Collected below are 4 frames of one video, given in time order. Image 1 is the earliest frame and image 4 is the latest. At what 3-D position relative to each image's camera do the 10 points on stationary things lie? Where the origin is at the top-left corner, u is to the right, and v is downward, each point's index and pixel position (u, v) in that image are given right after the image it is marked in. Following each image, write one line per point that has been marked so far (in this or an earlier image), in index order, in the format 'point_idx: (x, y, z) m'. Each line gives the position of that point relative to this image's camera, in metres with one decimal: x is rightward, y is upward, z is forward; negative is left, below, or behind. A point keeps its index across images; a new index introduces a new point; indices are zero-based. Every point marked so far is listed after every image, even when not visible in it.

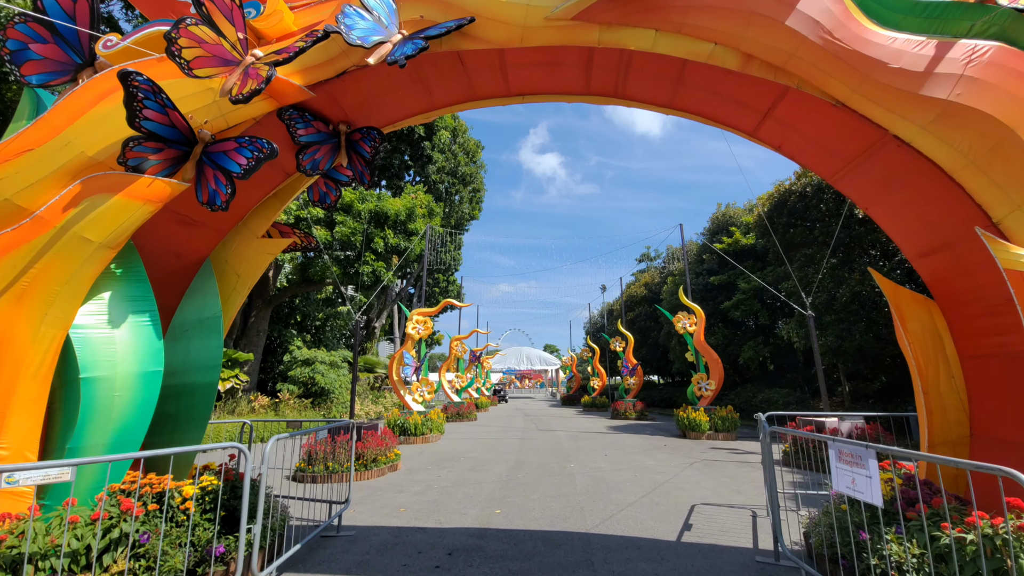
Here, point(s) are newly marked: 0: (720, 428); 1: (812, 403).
0: (+6.4, -4.3, +13.3) m
1: (+12.8, -4.9, +18.4) m
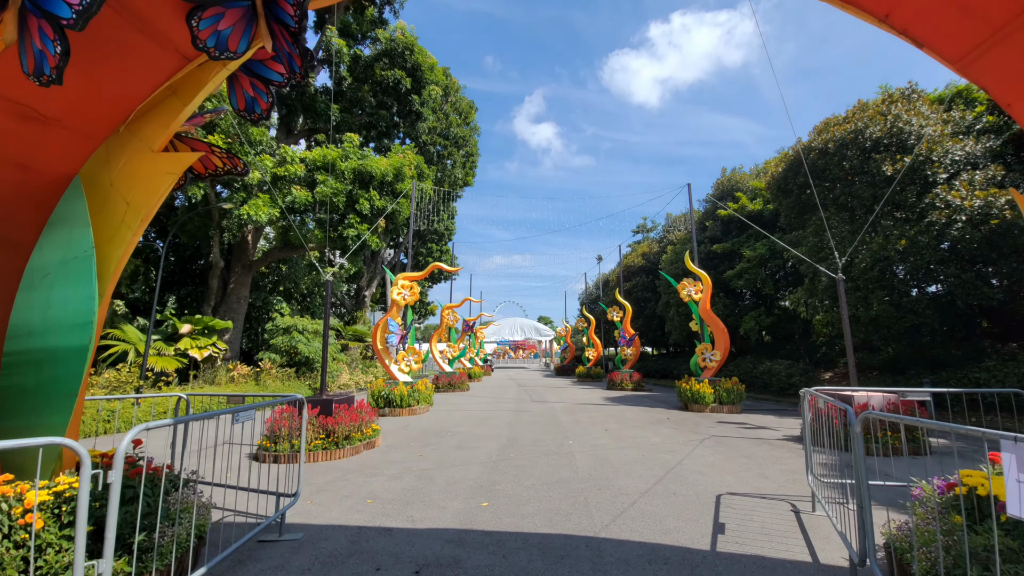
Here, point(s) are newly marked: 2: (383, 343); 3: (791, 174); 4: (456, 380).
0: (+6.2, -3.3, +12.5) m
1: (+12.5, -3.5, +17.6) m
2: (-4.0, -1.7, +13.3) m
3: (+9.8, +4.0, +14.9) m
4: (-2.6, -4.2, +19.6) m
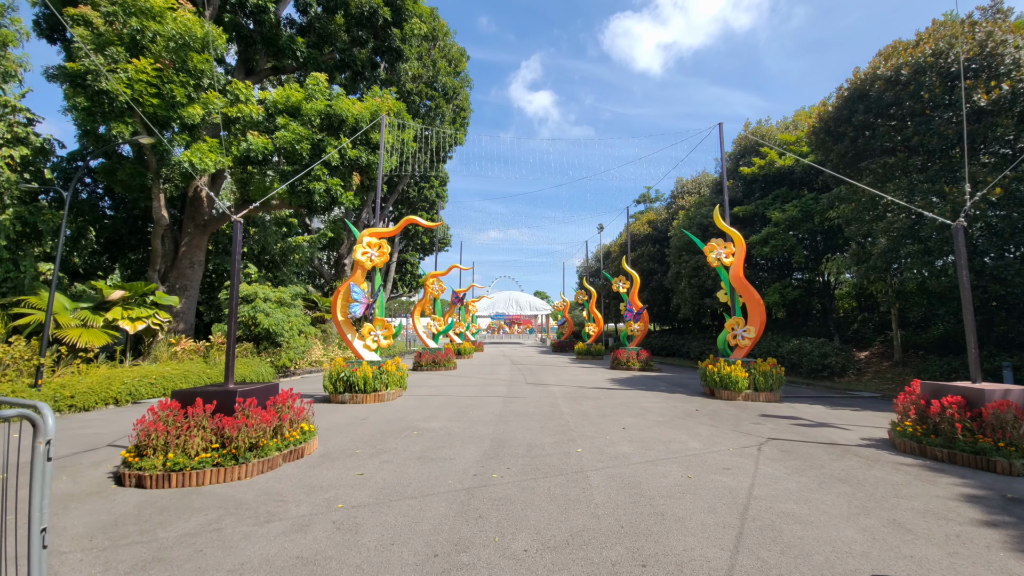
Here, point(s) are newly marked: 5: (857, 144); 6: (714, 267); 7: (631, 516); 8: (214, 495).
0: (+6.0, -2.4, +10.3) m
1: (+12.3, -2.4, +15.5) m
2: (-4.3, -0.7, +10.9) m
3: (+9.6, +5.0, +12.3) m
4: (-2.9, -2.8, +17.4) m
5: (+9.9, +4.1, +12.2) m
6: (+5.5, +0.6, +11.6) m
7: (+1.0, -2.0, +3.7) m
8: (-3.1, -2.1, +4.4) m
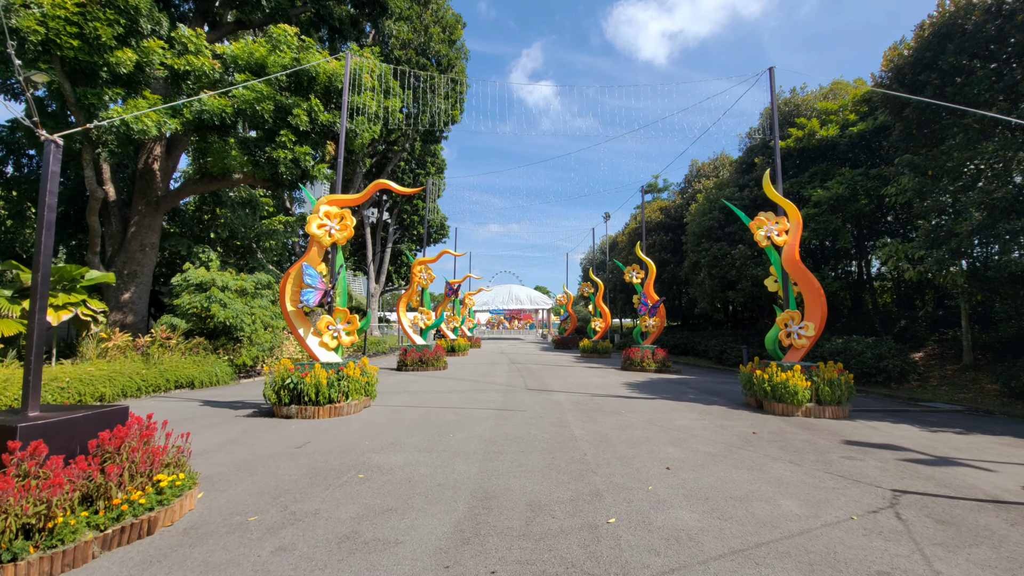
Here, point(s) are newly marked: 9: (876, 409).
0: (+5.9, -2.1, +8.0) m
1: (+12.2, -2.1, +13.2) m
2: (-4.3, -0.3, +8.7) m
3: (+9.6, +5.3, +10.0) m
4: (-2.9, -2.4, +15.1) m
5: (+9.9, +4.4, +9.9) m
6: (+5.4, +0.9, +9.3) m
7: (+1.0, -1.7, +1.5) m
8: (-3.1, -1.8, +2.2) m
9: (+7.6, -2.5, +9.0) m
